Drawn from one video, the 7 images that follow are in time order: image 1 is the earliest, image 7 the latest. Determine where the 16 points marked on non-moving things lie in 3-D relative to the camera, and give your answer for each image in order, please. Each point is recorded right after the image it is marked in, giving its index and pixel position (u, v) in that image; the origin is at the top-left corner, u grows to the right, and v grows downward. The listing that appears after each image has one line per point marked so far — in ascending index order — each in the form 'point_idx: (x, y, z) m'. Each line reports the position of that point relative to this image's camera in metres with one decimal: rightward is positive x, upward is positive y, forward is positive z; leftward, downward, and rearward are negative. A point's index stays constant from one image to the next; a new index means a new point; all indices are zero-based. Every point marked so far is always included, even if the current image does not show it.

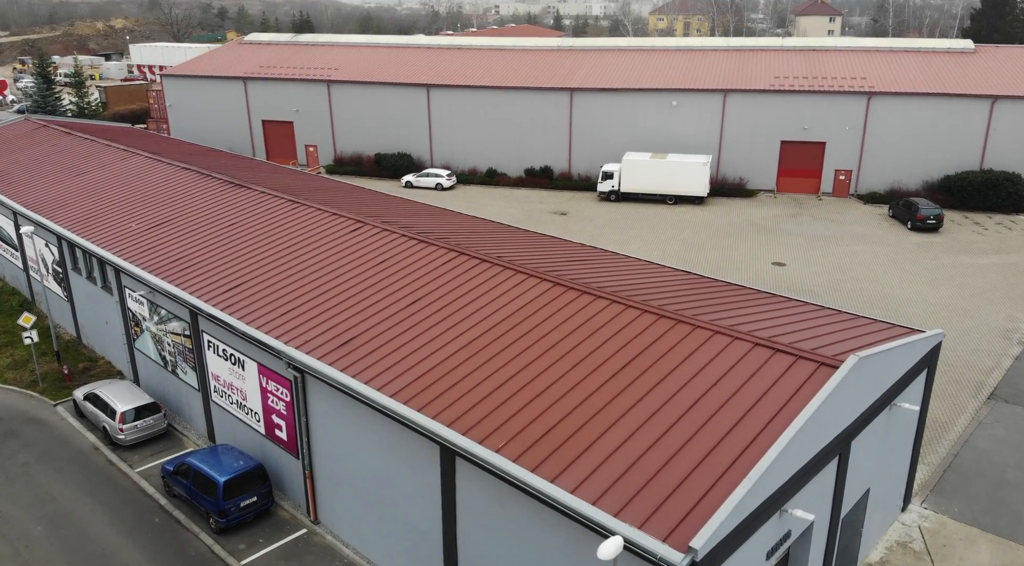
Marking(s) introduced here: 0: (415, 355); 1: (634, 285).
0: (-1.6, -1.2, +13.6) m
1: (+2.5, 0.0, +16.1) m
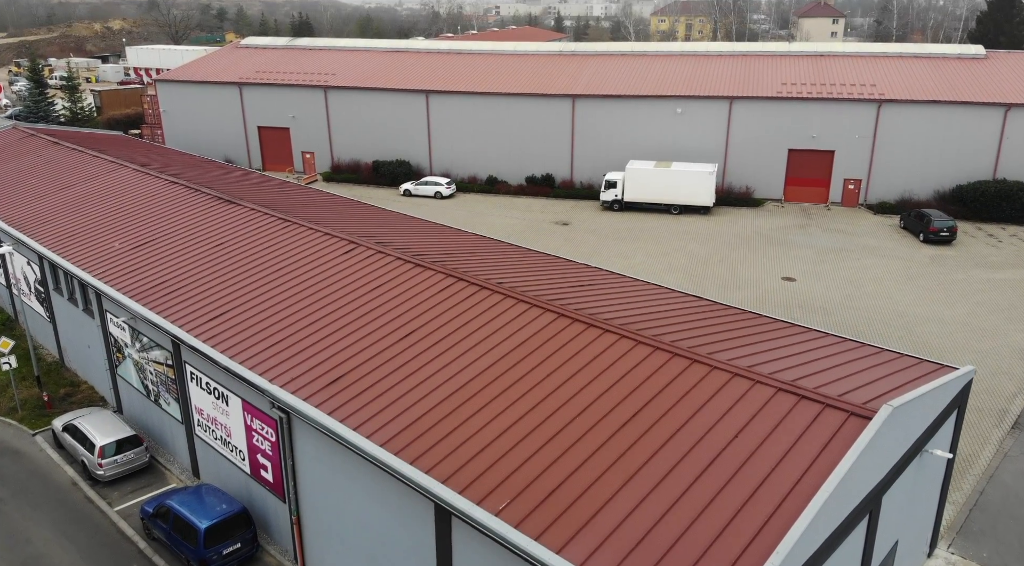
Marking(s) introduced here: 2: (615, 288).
0: (-1.6, -1.7, +12.6) m
1: (+2.5, -0.5, +15.1) m
2: (+2.2, 0.0, +17.6) m
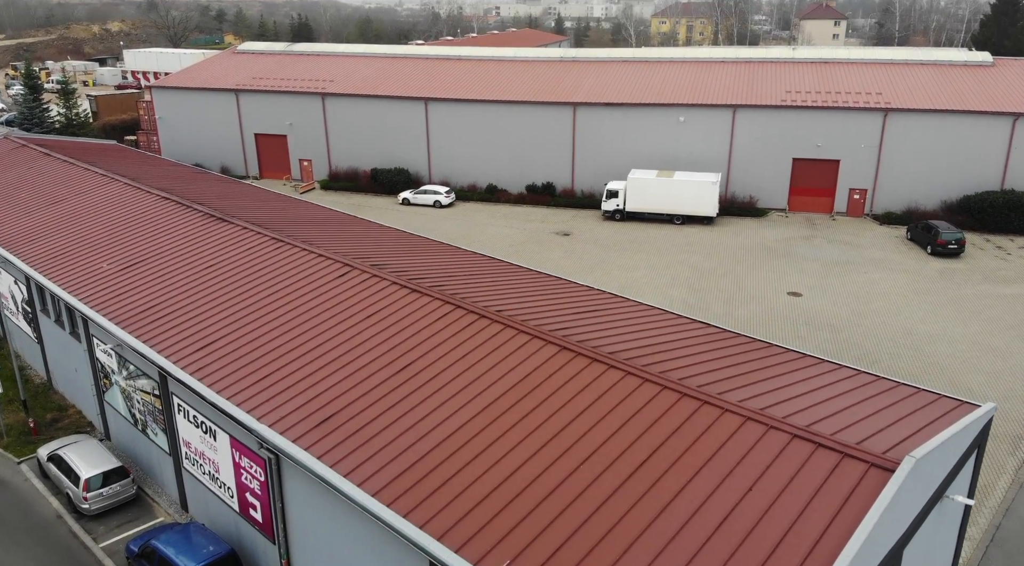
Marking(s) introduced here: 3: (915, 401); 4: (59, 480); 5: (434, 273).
0: (-1.6, -2.3, +12.0) m
1: (+2.5, -1.1, +14.5) m
2: (+2.2, -0.6, +17.0) m
3: (+6.7, -2.0, +13.3) m
4: (-10.1, -4.4, +17.9) m
5: (-1.9, +0.3, +18.7) m
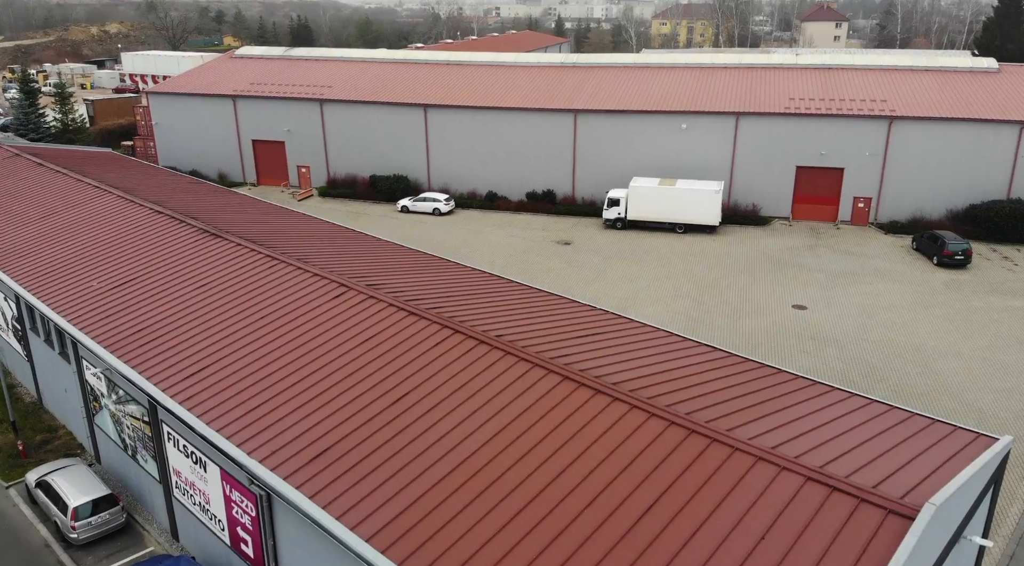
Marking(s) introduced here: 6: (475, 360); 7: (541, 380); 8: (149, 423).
0: (-1.6, -2.8, +11.5) m
1: (+2.5, -1.6, +14.0) m
2: (+2.2, -1.1, +16.5) m
3: (+6.7, -2.4, +12.8) m
4: (-10.1, -4.9, +17.4) m
5: (-1.8, -0.2, +18.3) m
6: (-0.6, -1.3, +14.0) m
7: (+0.5, -1.6, +13.2) m
8: (-7.1, -2.8, +15.7) m
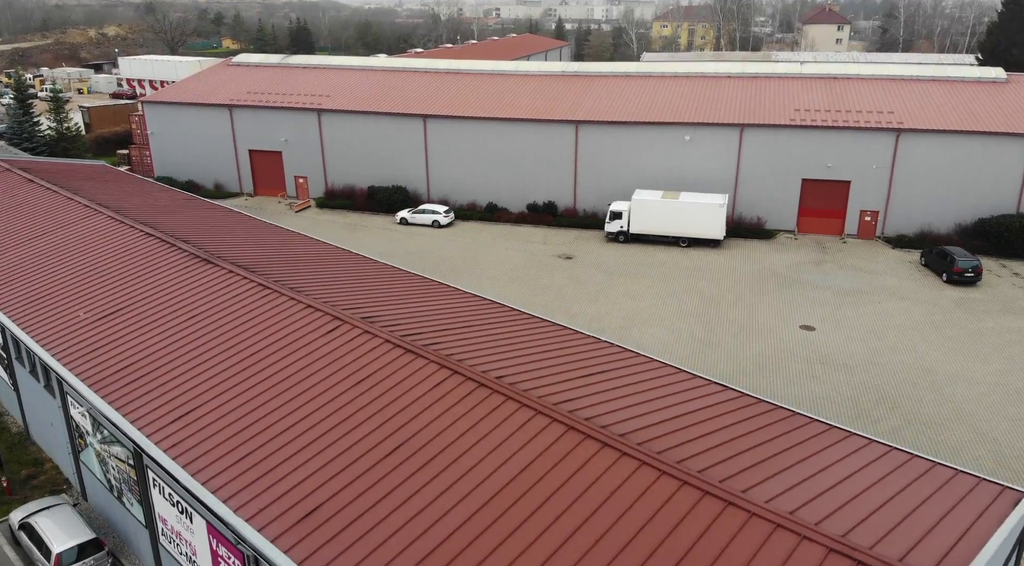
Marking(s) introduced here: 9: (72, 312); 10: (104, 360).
0: (-1.6, -3.5, +10.9) m
1: (+2.5, -2.3, +13.3) m
2: (+2.3, -1.8, +15.8) m
3: (+6.8, -3.2, +12.2) m
4: (-10.1, -5.6, +16.7) m
5: (-1.8, -0.9, +17.6) m
6: (-0.6, -2.1, +13.3) m
7: (+0.5, -2.3, +12.5) m
8: (-7.1, -3.5, +15.1) m
9: (-10.8, -0.7, +19.6) m
10: (-8.7, -1.7, +17.1) m
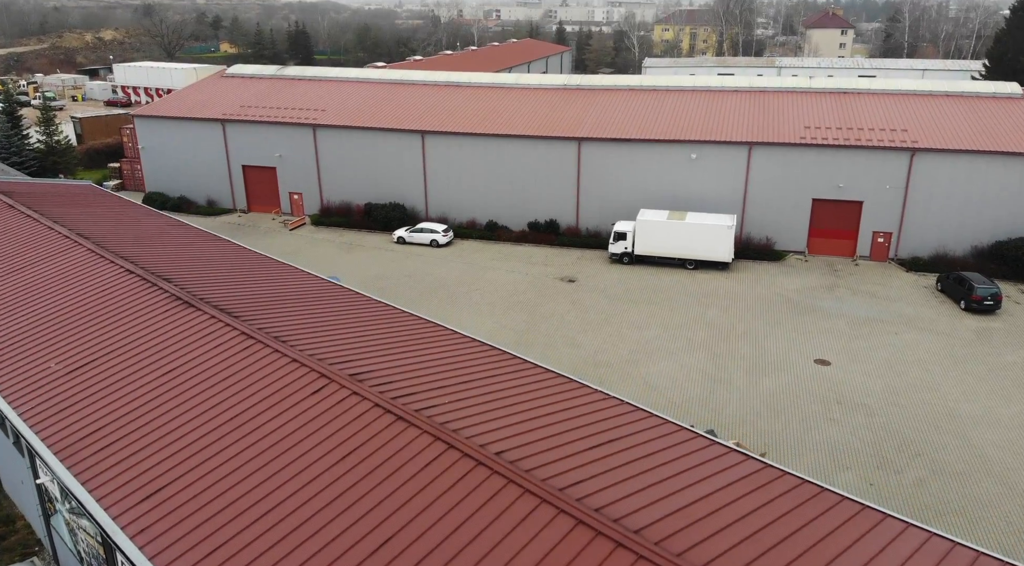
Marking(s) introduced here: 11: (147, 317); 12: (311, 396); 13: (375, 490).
0: (-1.5, -4.6, +9.6) m
1: (+2.5, -3.4, +12.1) m
2: (+2.3, -2.9, +14.6) m
3: (+6.8, -4.3, +10.9) m
4: (-10.1, -6.7, +15.5) m
5: (-1.8, -2.0, +16.4) m
6: (-0.6, -3.2, +12.1) m
7: (+0.5, -3.4, +11.3) m
8: (-7.1, -4.6, +13.8) m
9: (-10.8, -1.8, +18.4) m
10: (-8.6, -2.8, +15.9) m
11: (-8.6, -0.9, +19.2) m
12: (-3.3, -2.3, +14.7) m
13: (-1.9, -3.4, +12.1) m
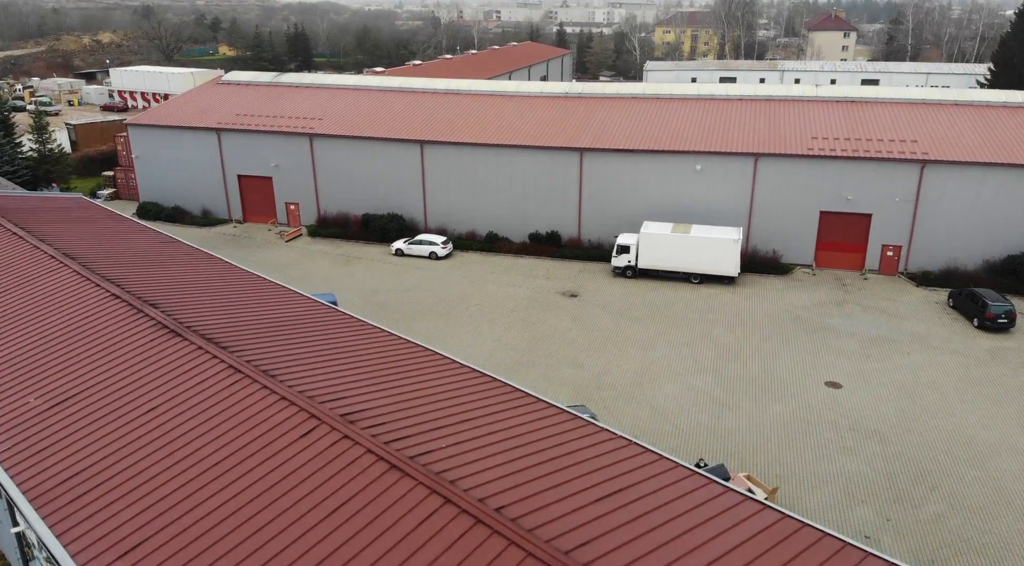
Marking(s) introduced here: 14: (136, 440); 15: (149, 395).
0: (-1.5, -5.3, +8.8) m
1: (+2.6, -4.1, +11.2) m
2: (+2.3, -3.5, +13.7) m
3: (+6.8, -4.9, +10.1) m
4: (-10.0, -7.4, +14.6) m
5: (-1.8, -2.7, +15.5) m
6: (-0.6, -3.8, +11.2) m
7: (+0.6, -4.1, +10.4) m
8: (-7.1, -5.3, +13.0) m
9: (-10.7, -2.5, +17.5) m
10: (-8.6, -3.4, +15.0) m
11: (-8.5, -1.6, +18.3) m
12: (-3.3, -3.0, +13.8) m
13: (-1.8, -4.0, +11.2) m
14: (-6.3, -3.3, +14.4) m
15: (-6.9, -2.5, +16.0) m
